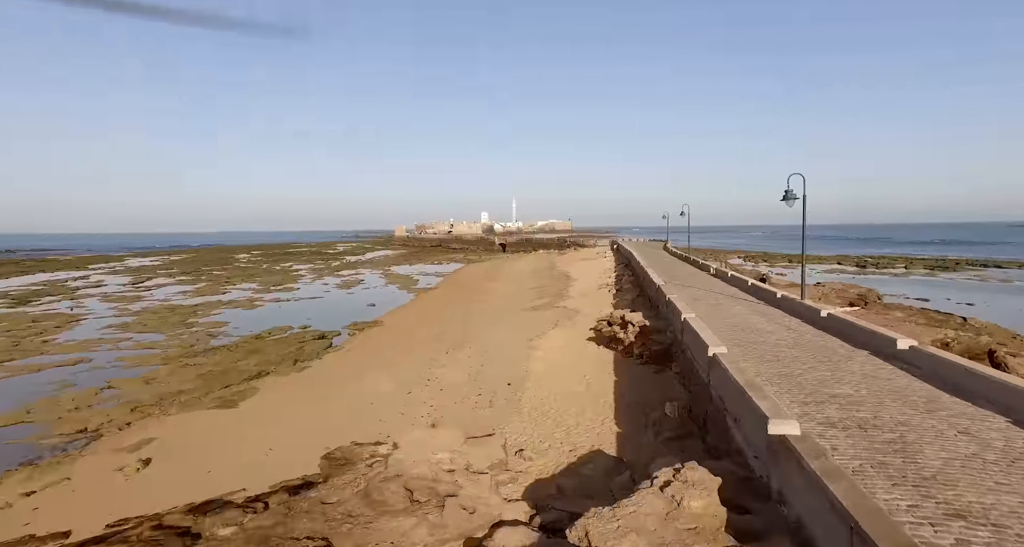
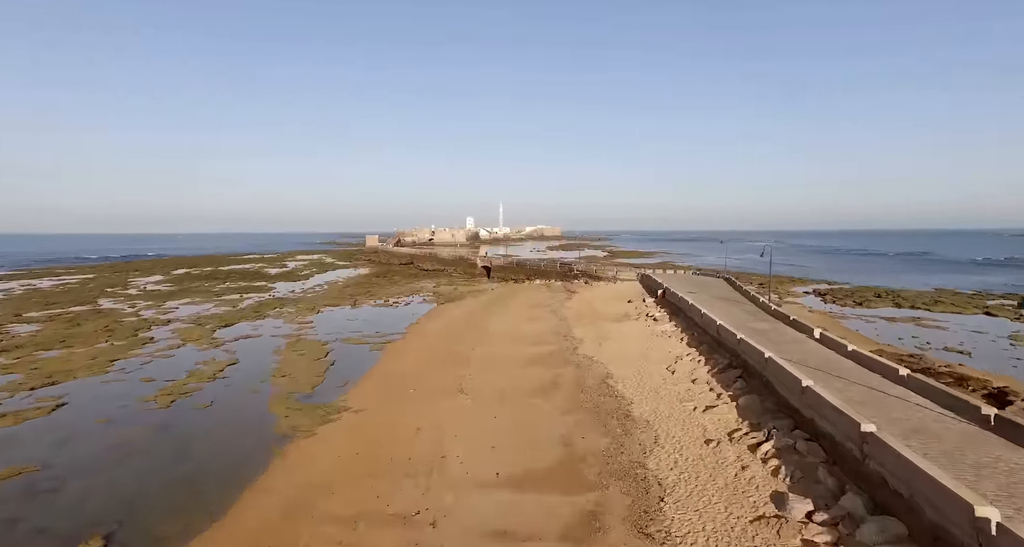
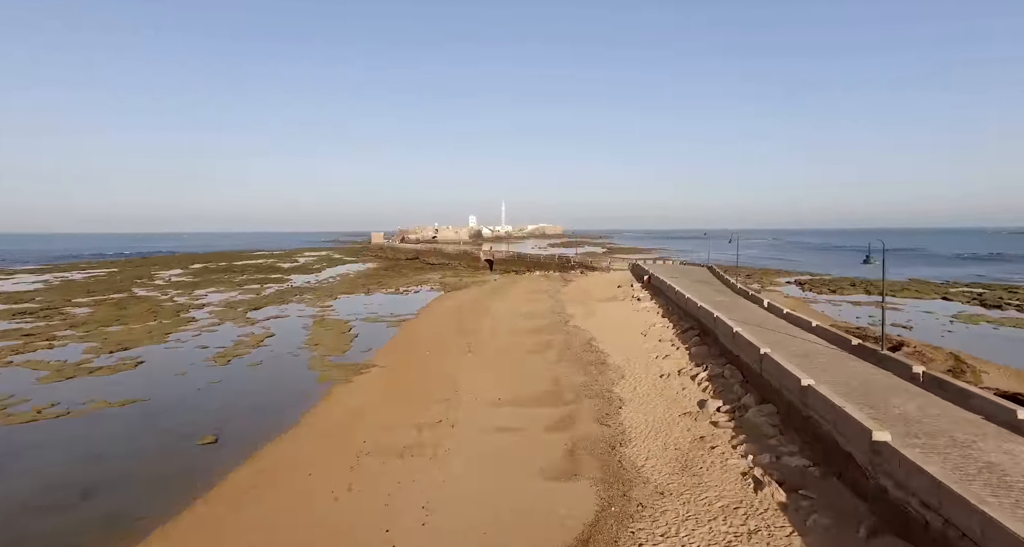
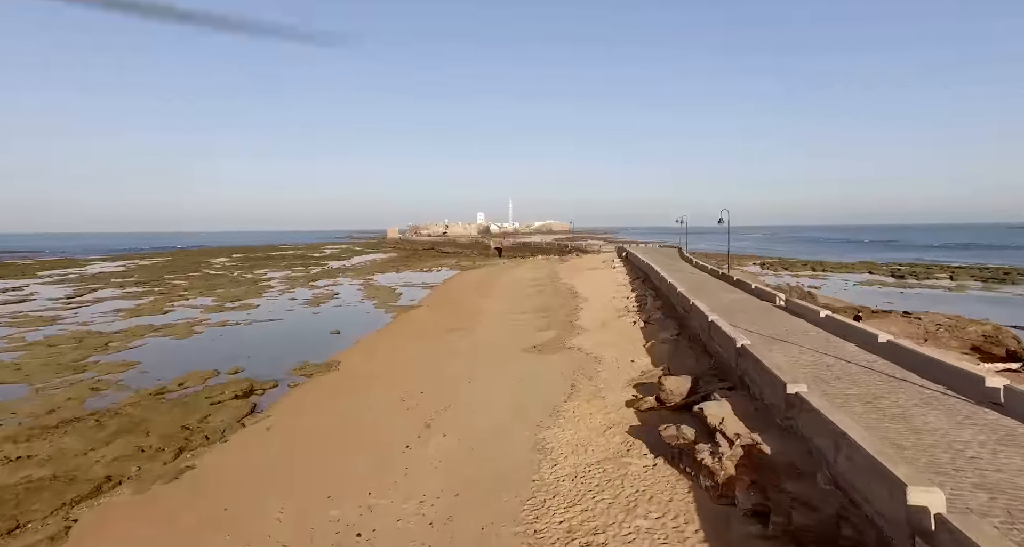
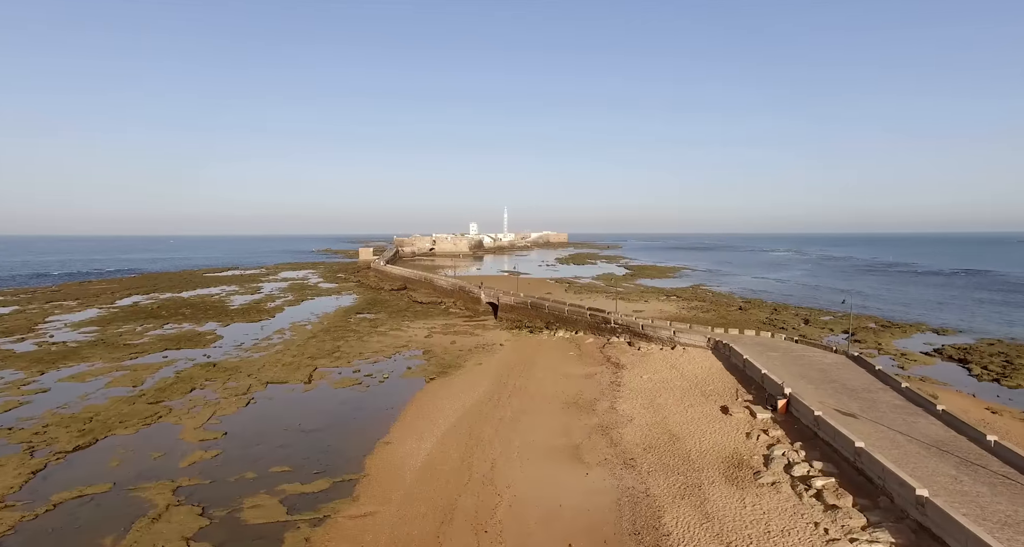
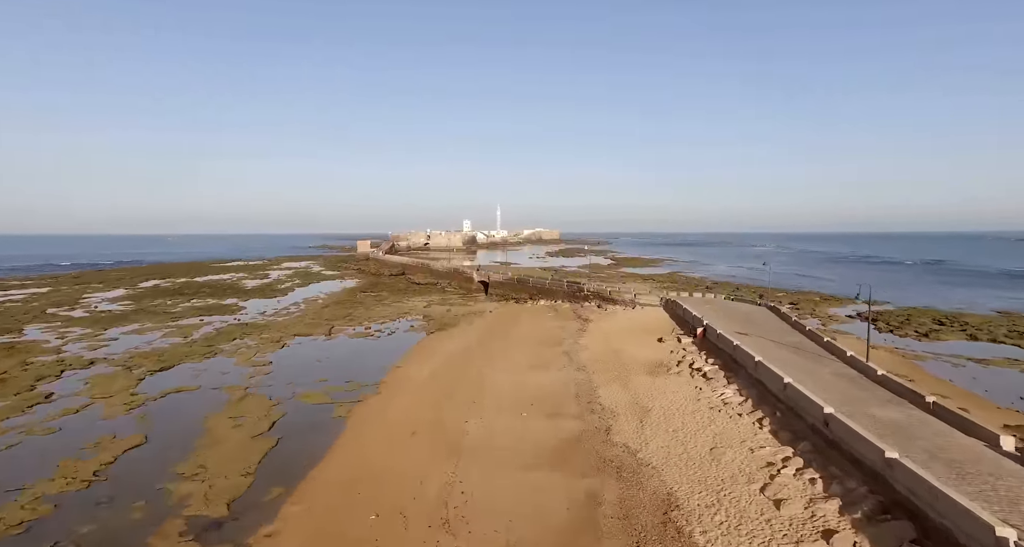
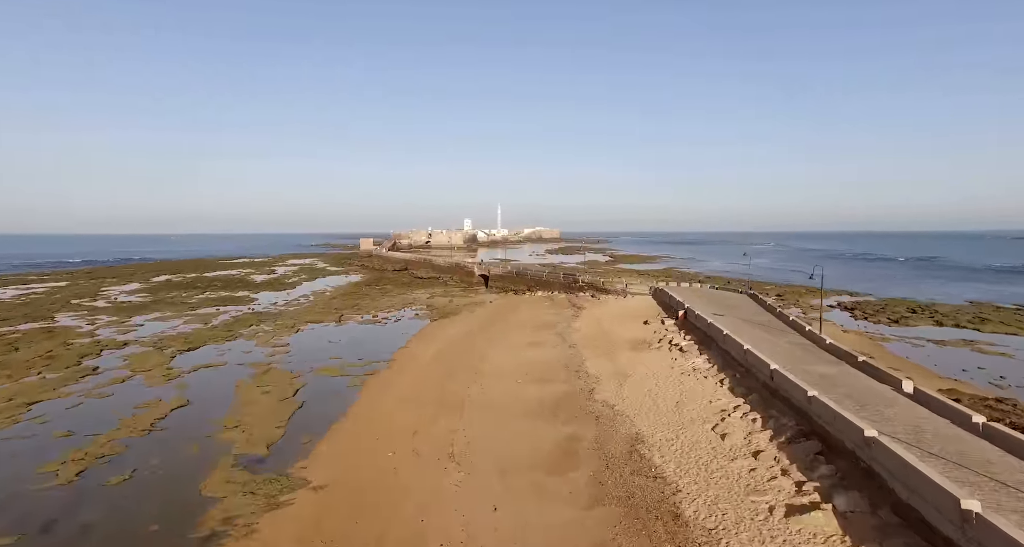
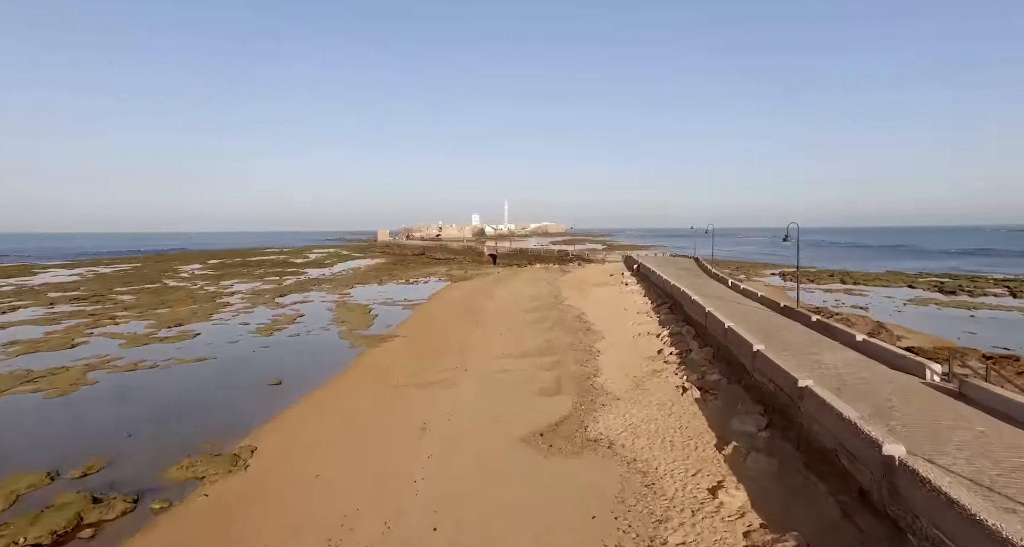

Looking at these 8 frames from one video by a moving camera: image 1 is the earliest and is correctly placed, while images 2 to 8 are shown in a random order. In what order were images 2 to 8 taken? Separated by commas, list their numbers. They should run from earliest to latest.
4, 8, 3, 2, 7, 6, 5
